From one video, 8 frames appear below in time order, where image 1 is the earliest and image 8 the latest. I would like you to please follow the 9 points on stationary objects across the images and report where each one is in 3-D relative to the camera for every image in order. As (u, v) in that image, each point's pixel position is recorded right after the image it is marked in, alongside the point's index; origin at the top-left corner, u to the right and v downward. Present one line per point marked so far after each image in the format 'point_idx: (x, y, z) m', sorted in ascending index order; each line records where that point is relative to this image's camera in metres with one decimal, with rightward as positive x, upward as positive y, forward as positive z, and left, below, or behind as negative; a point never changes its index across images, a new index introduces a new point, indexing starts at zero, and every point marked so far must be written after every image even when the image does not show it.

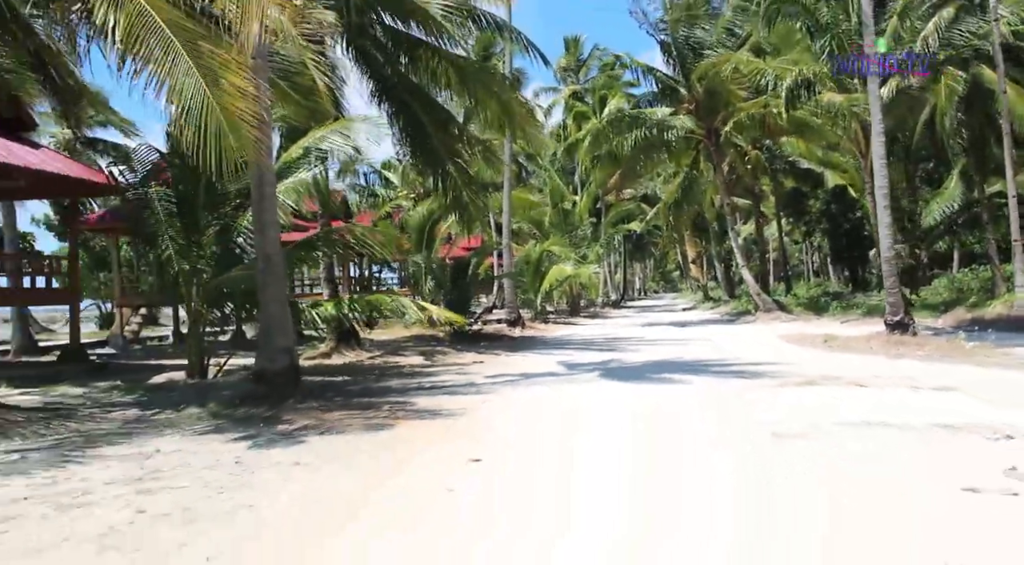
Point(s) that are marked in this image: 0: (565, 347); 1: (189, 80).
0: (+1.1, -1.3, +18.7) m
1: (-2.6, +1.6, +7.1) m
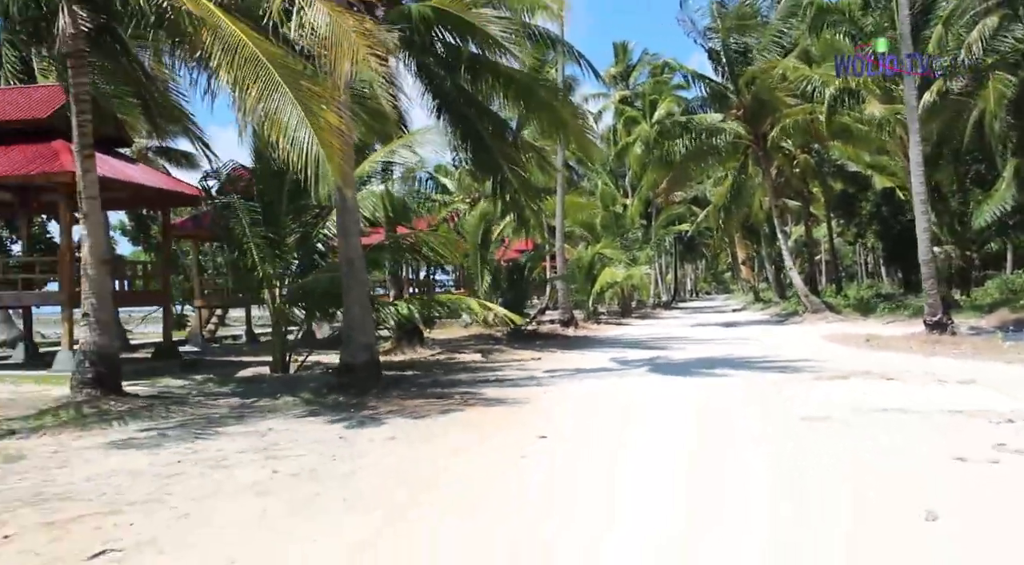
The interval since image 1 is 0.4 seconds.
0: (+2.3, -1.4, +19.7) m
1: (-2.1, +1.6, +8.3) m
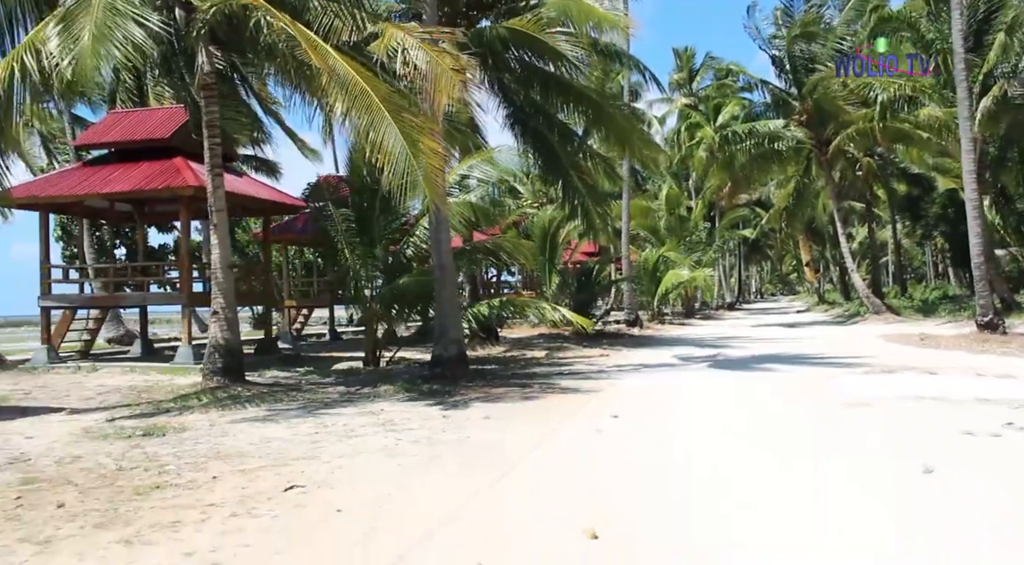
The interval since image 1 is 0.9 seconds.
0: (+3.9, -1.4, +20.8) m
1: (-1.2, +1.5, +9.7) m
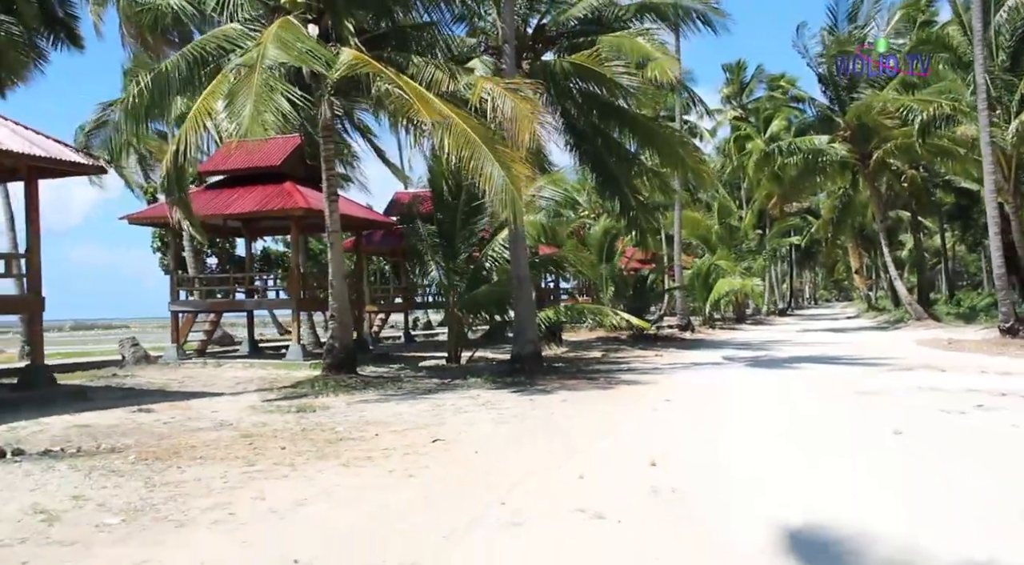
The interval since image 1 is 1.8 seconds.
0: (+5.5, -1.6, +22.7) m
1: (-0.3, +1.4, +12.0) m
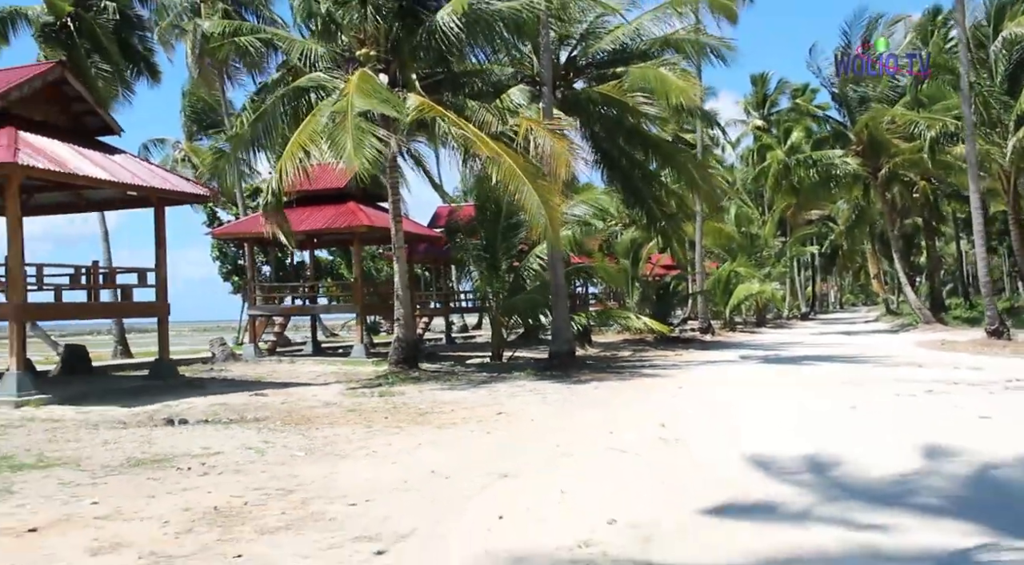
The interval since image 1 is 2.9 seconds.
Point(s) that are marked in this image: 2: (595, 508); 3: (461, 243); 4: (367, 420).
0: (+6.5, -1.8, +25.0) m
1: (+0.4, +1.3, +14.4) m
2: (+0.5, -1.3, +5.3) m
3: (-1.1, +0.9, +19.4) m
4: (-1.6, -1.5, +9.8) m
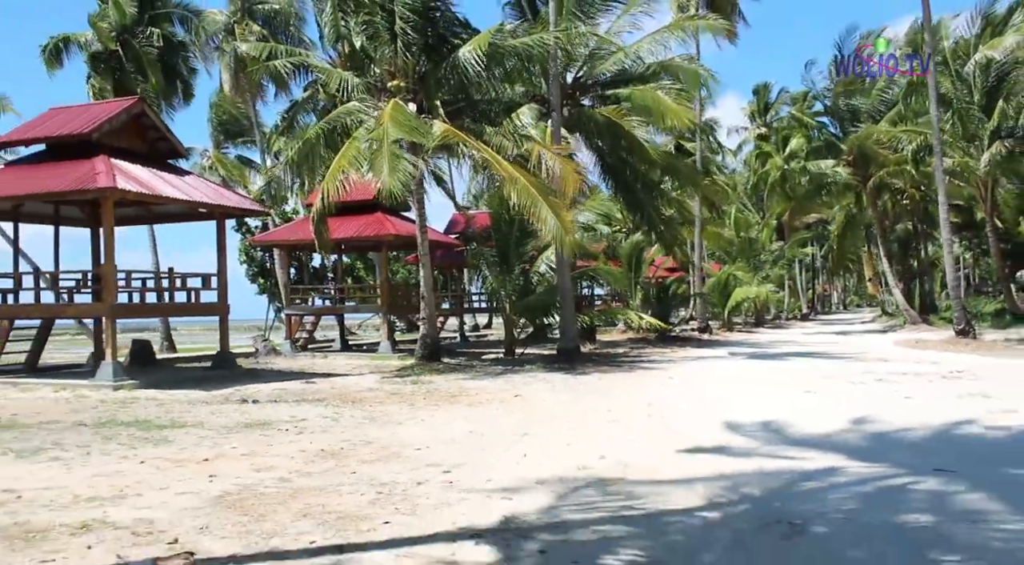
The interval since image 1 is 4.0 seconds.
0: (+6.8, -1.9, +27.1) m
1: (+0.6, +1.2, +16.6) m
2: (+0.6, -1.4, +7.5) m
3: (-0.8, +0.8, +21.5) m
4: (-1.4, -1.6, +12.0) m
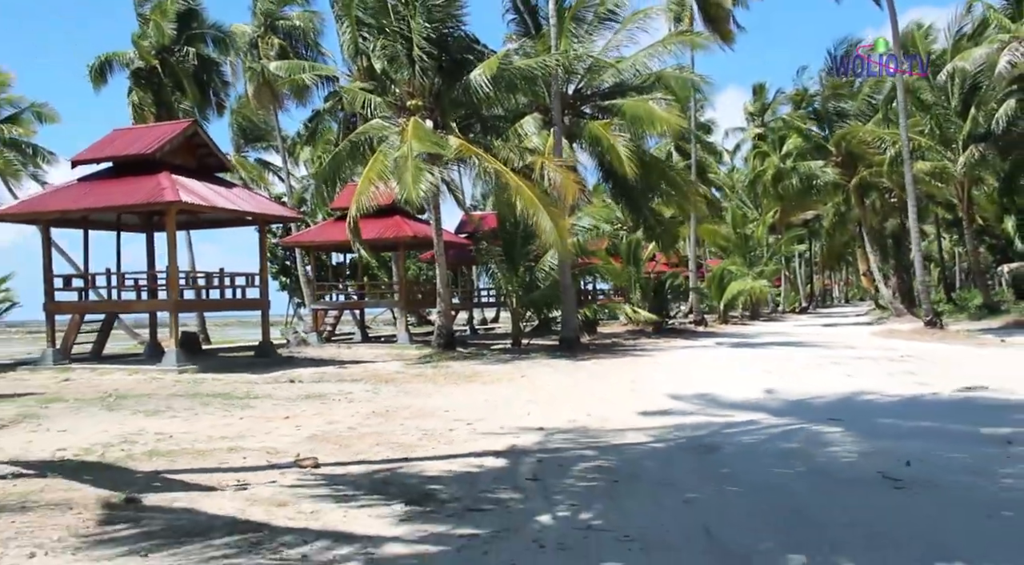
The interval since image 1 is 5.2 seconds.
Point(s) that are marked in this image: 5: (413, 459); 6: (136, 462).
0: (+7.0, -1.7, +29.3) m
1: (+0.7, +1.3, +18.8) m
2: (+0.7, -1.4, +9.7) m
3: (-0.6, +0.9, +23.8) m
4: (-1.3, -1.6, +14.3) m
5: (-0.7, -1.3, +6.6) m
6: (-2.6, -1.2, +6.3) m
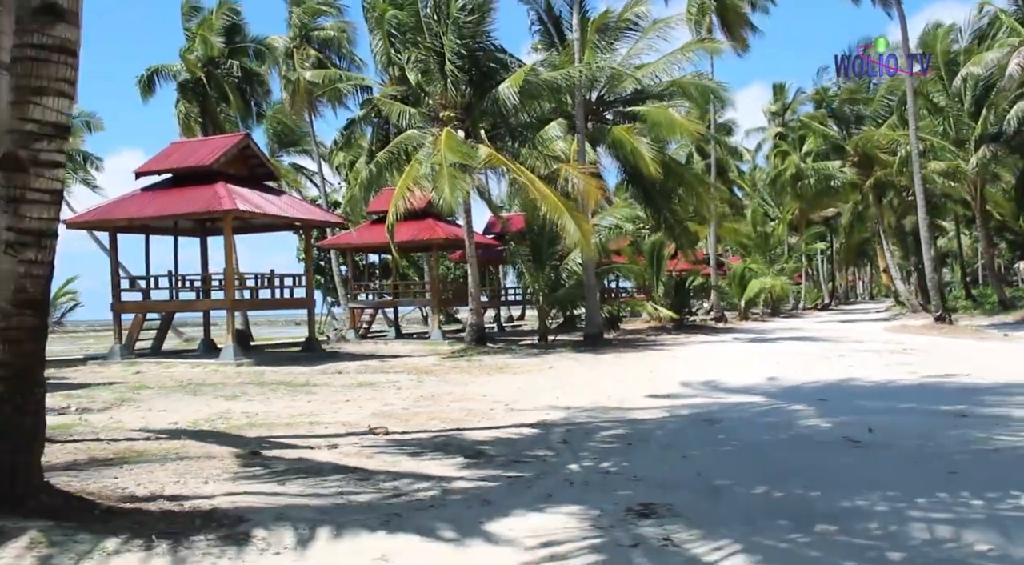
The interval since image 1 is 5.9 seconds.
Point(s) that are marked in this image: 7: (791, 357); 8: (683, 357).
0: (+7.9, -1.7, +30.5) m
1: (+1.3, +1.3, +20.2) m
2: (+1.1, -1.4, +11.1) m
3: (+0.1, +0.9, +25.1) m
4: (-0.8, -1.6, +15.7) m
5: (-0.4, -1.3, +8.0) m
6: (-2.3, -1.3, +7.7) m
7: (+5.4, -1.4, +17.3) m
8: (+3.7, -1.6, +19.5) m
